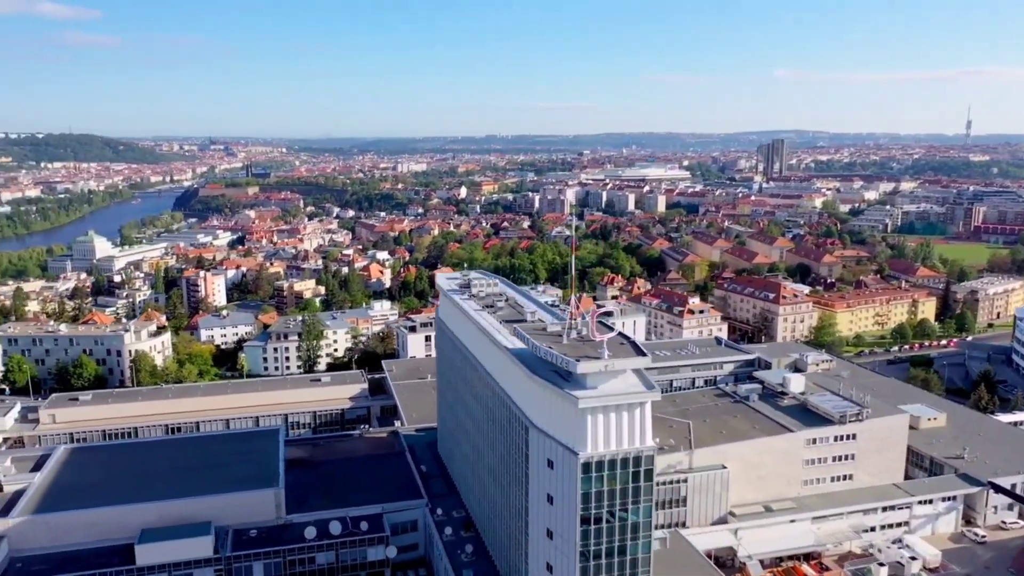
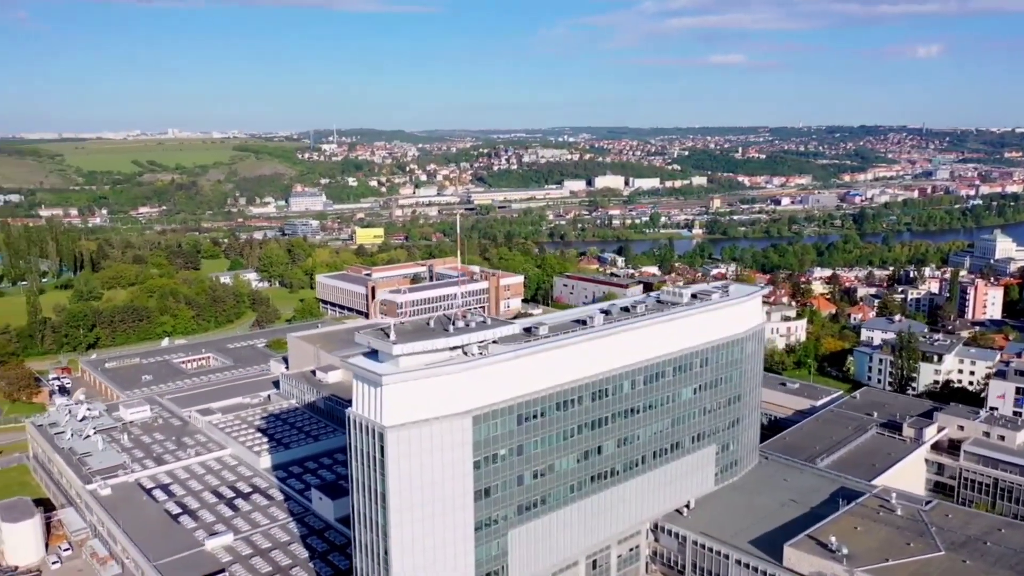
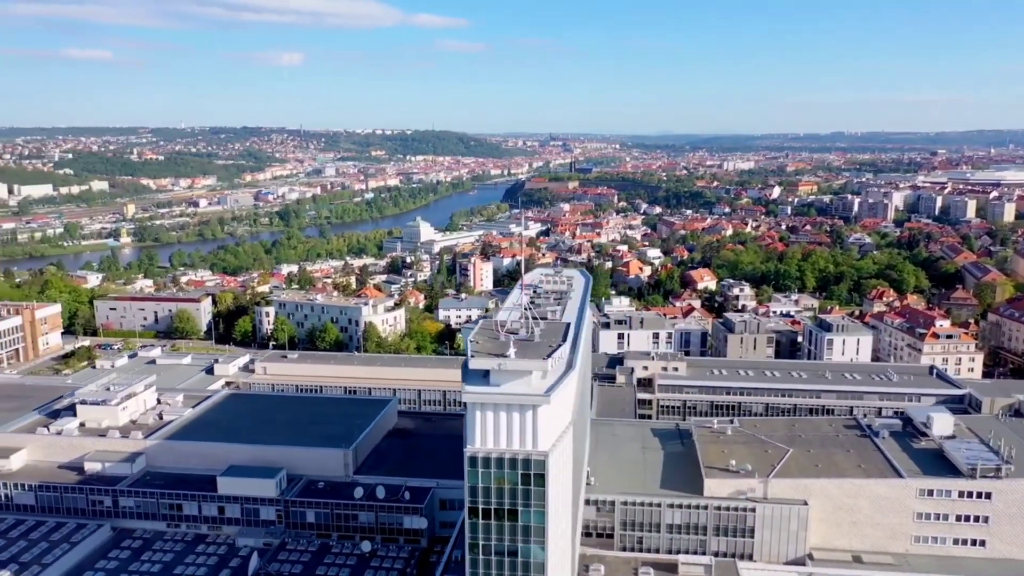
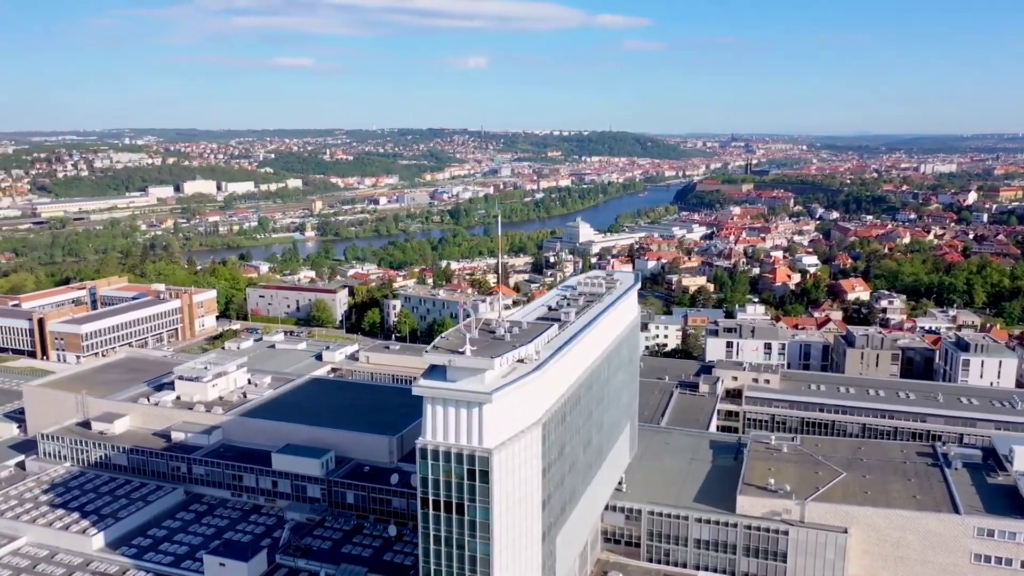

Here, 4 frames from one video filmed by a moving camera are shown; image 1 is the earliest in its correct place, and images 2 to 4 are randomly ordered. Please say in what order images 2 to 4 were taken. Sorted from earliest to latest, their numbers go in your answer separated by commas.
3, 4, 2
